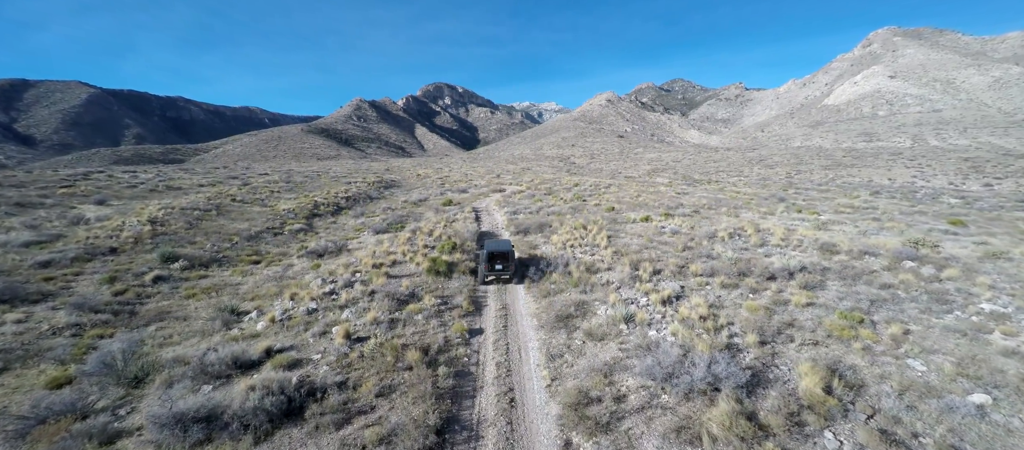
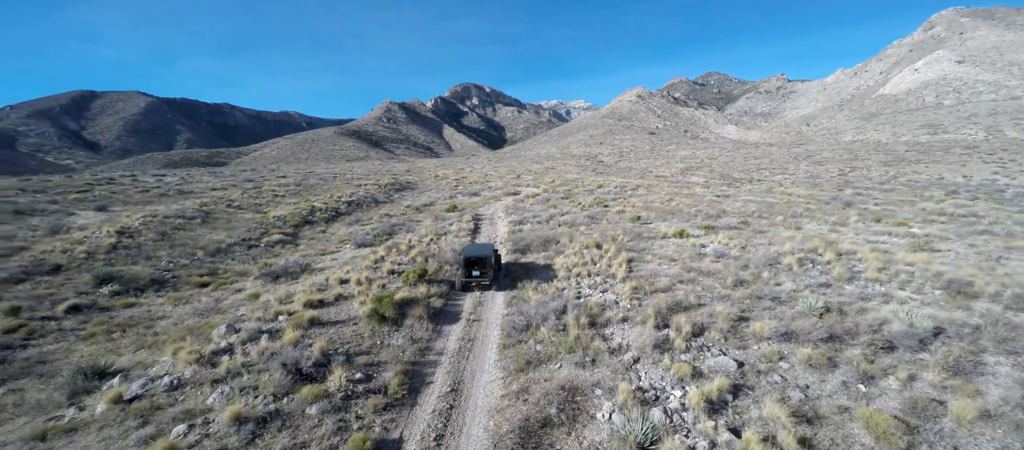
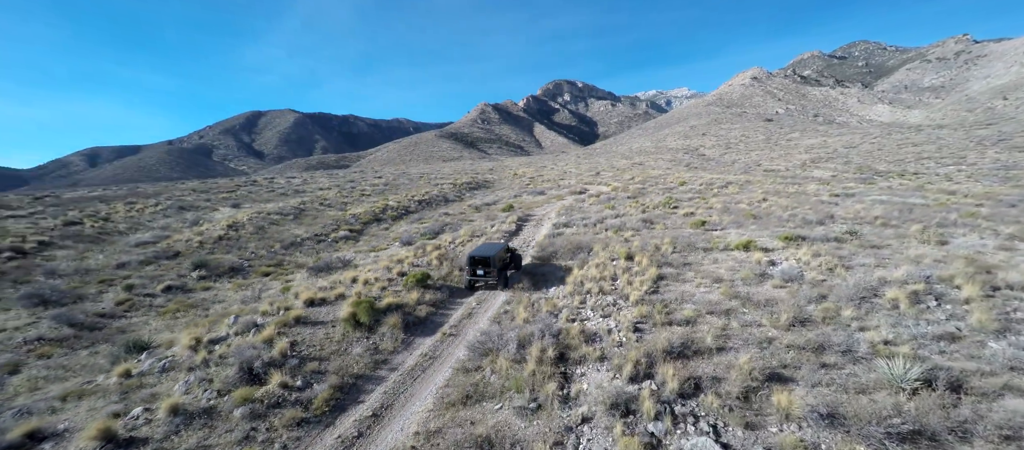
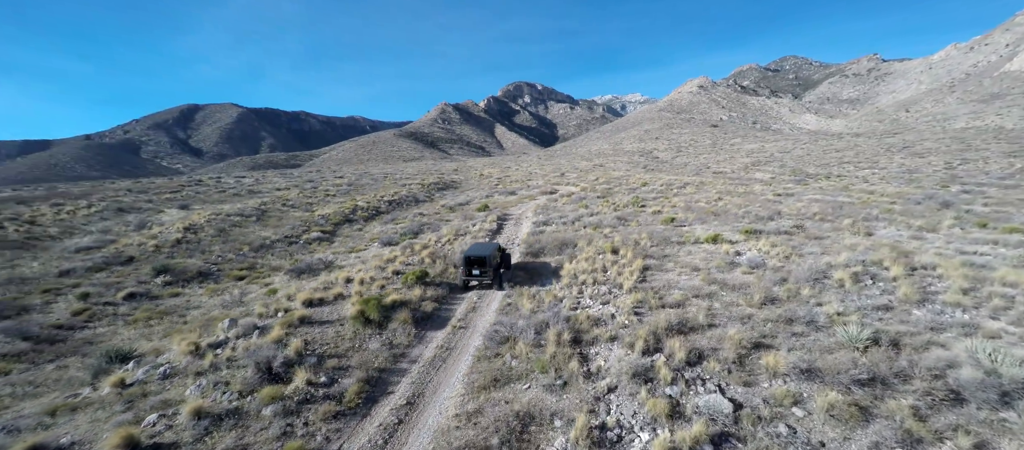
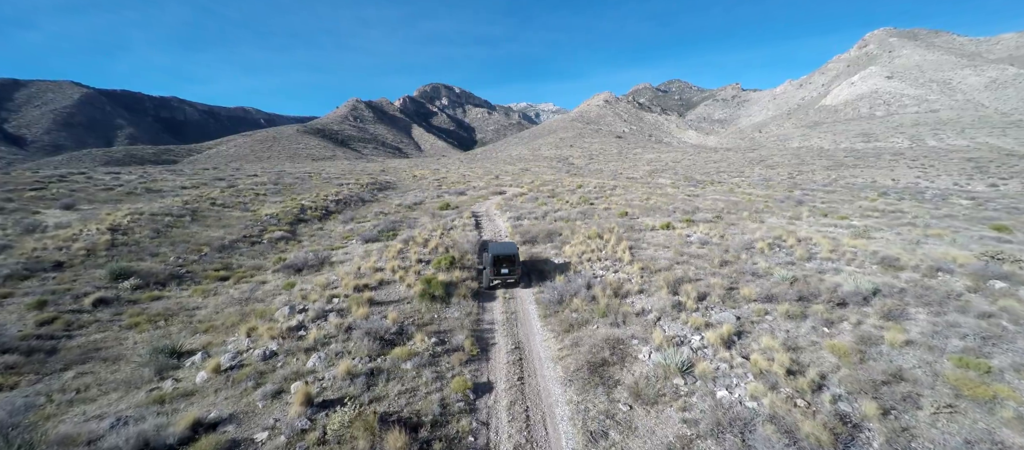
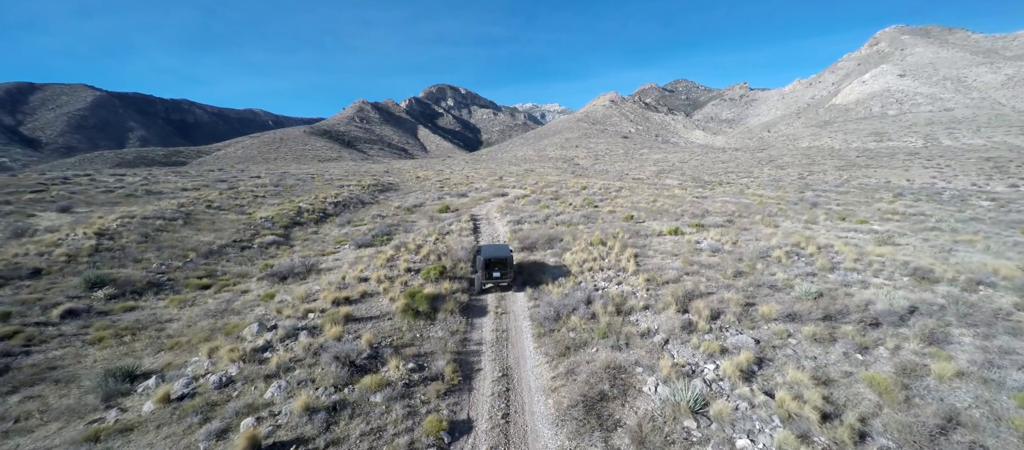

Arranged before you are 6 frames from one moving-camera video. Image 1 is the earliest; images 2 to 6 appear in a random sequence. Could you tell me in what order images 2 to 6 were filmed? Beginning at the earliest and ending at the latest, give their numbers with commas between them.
5, 6, 2, 4, 3
